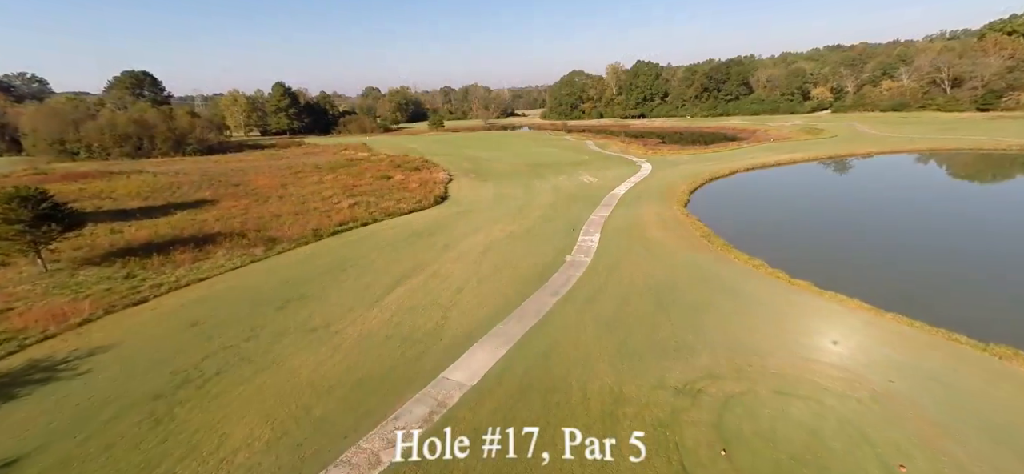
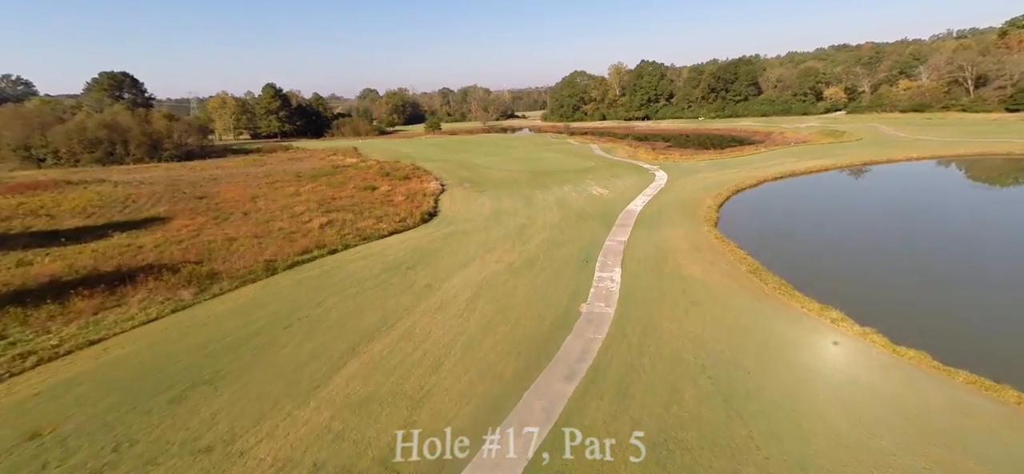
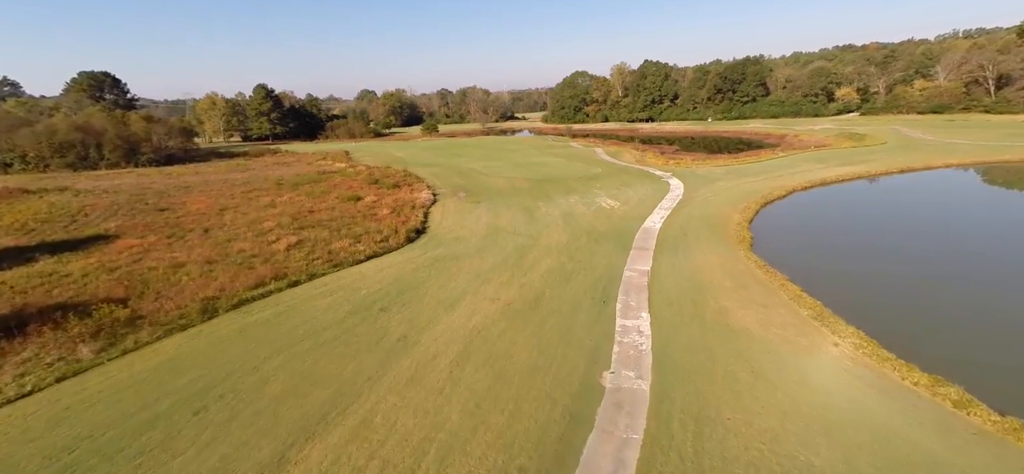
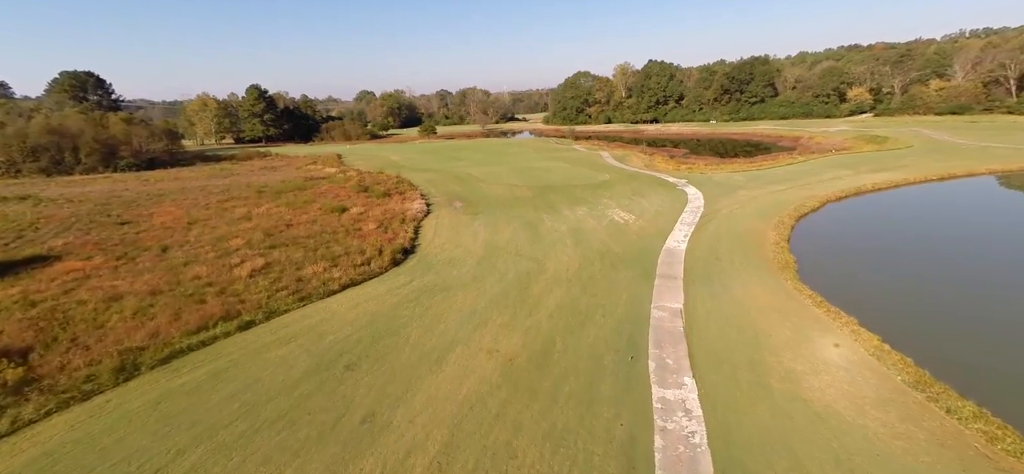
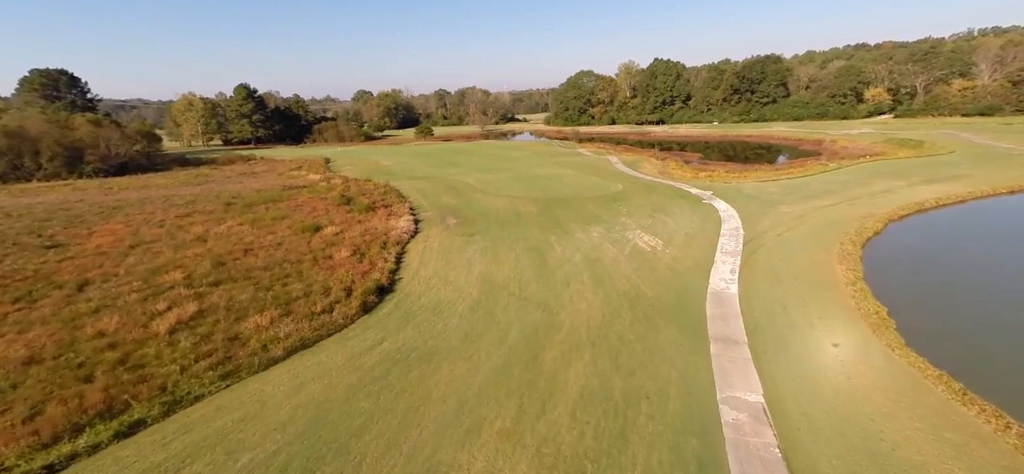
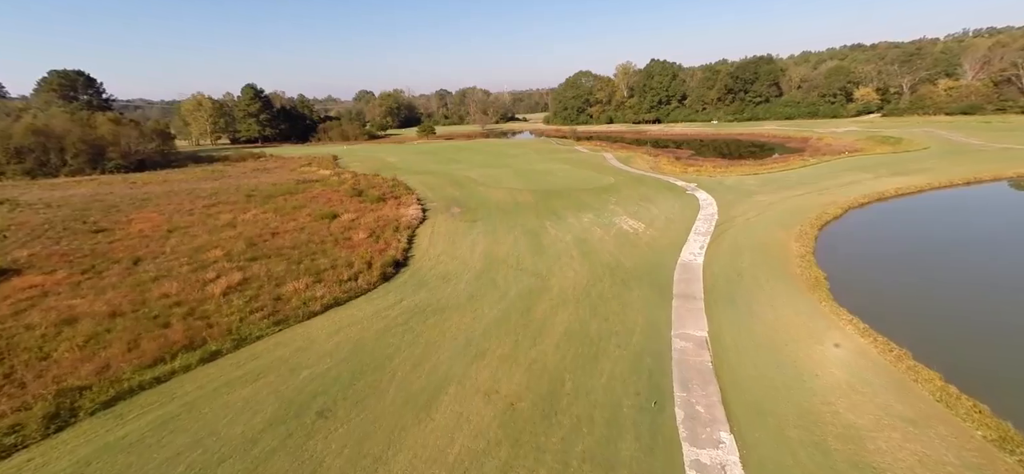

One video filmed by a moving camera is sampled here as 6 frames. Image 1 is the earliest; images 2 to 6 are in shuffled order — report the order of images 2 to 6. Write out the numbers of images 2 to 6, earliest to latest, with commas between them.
2, 3, 4, 6, 5
